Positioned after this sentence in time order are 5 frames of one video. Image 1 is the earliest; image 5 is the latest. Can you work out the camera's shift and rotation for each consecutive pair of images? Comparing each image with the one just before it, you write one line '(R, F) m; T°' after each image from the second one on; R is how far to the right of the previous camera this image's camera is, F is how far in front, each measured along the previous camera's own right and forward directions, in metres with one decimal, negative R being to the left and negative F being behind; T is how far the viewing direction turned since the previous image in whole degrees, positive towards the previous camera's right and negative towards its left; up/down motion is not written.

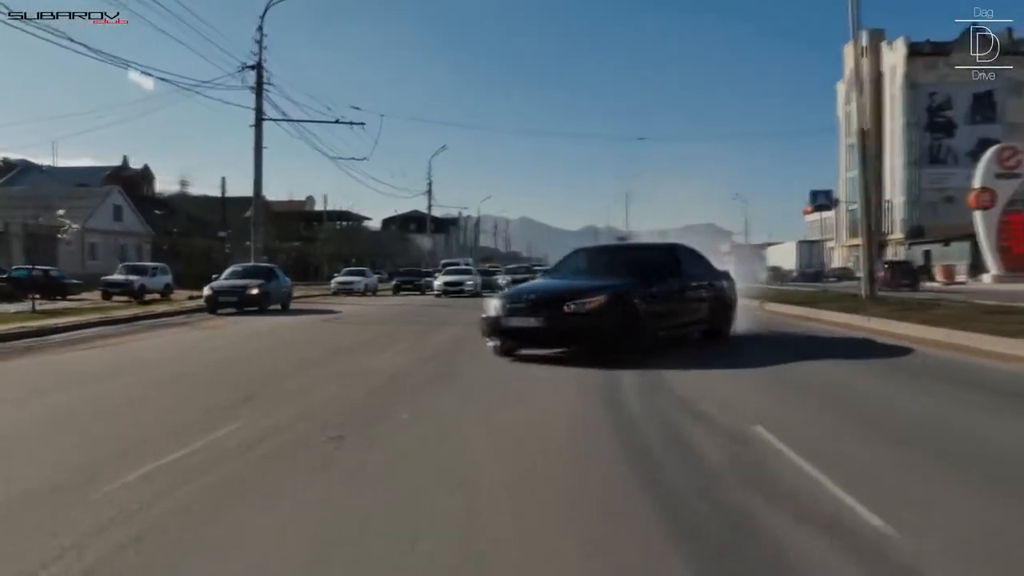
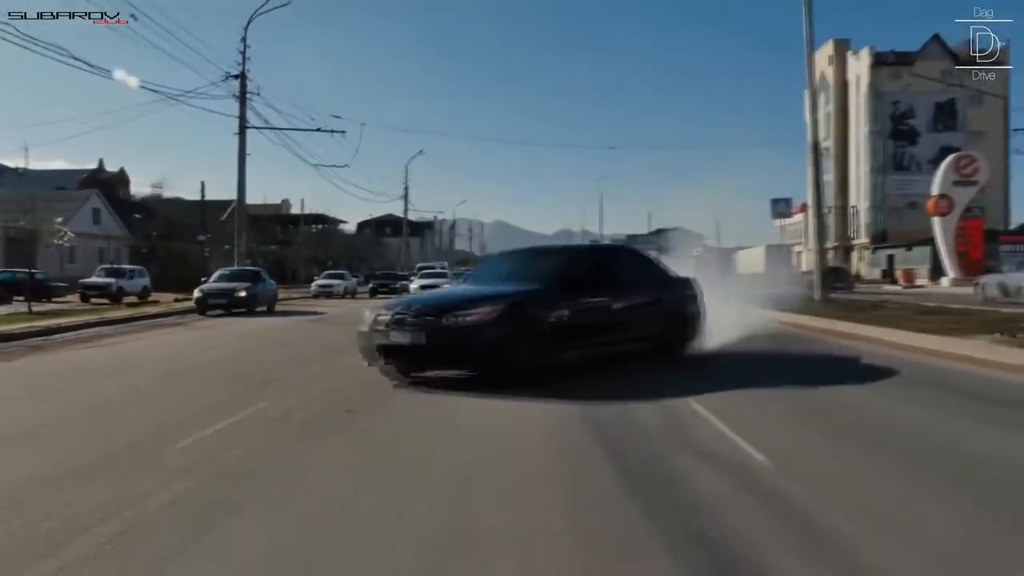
(0.0, -1.5) m; +2°
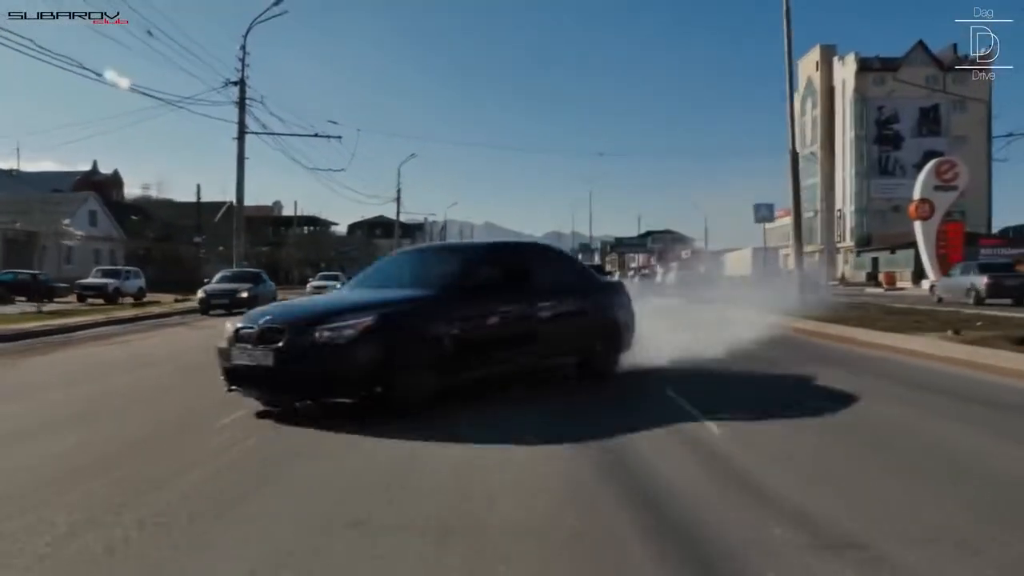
(0.0, -1.2) m; +1°
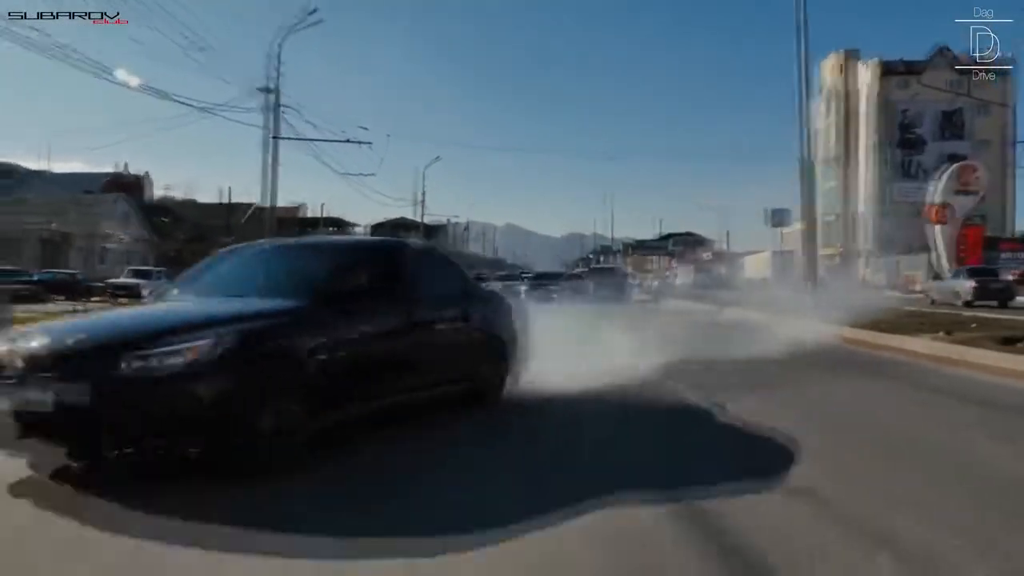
(-0.1, -1.1) m; -1°
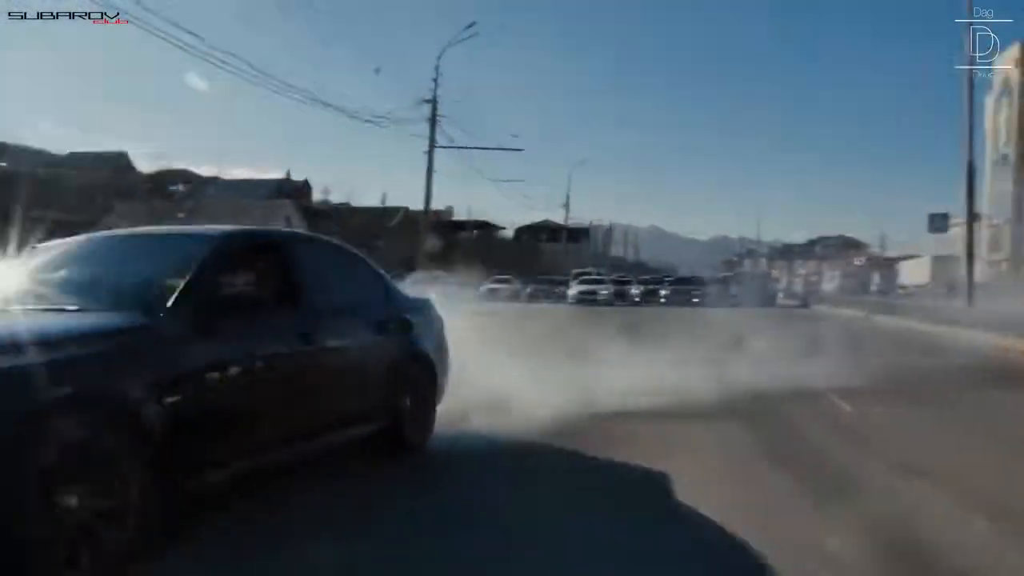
(-0.2, -1.0) m; -8°
